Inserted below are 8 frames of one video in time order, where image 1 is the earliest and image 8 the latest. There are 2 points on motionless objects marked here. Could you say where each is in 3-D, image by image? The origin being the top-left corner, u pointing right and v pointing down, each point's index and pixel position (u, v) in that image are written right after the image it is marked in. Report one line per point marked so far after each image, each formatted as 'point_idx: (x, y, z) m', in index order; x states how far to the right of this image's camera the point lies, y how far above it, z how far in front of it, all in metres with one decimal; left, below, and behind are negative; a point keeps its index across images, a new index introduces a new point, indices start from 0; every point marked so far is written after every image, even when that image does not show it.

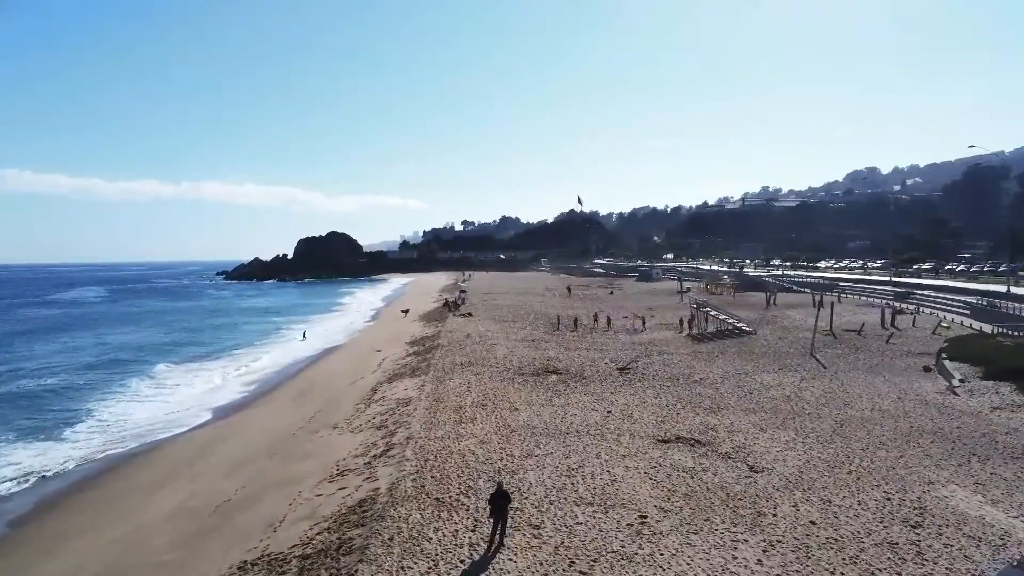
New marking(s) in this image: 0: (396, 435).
0: (-1.5, -2.0, +13.2) m
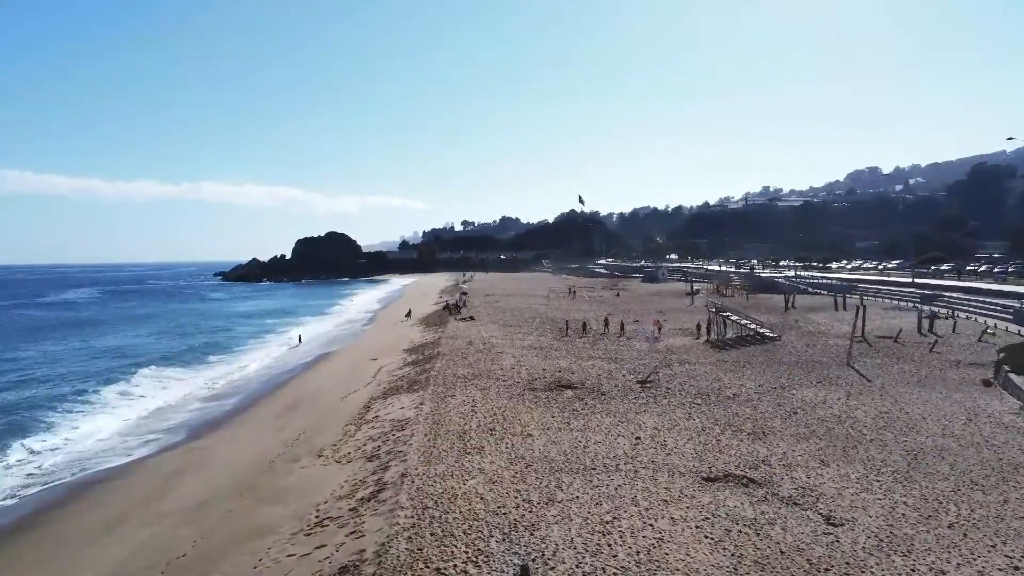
0: (-1.4, -2.0, +11.1) m
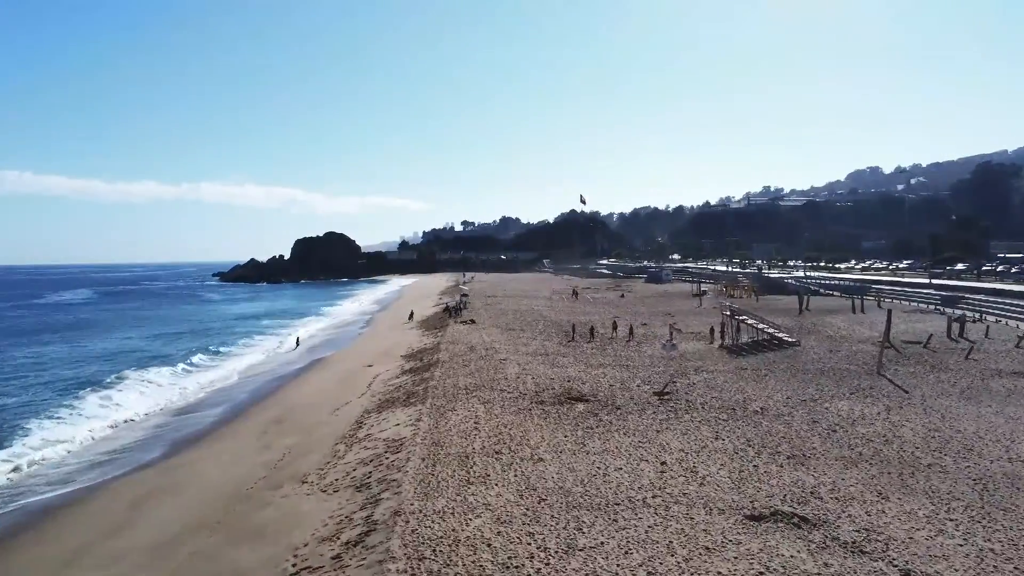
0: (-1.3, -2.1, +9.6) m
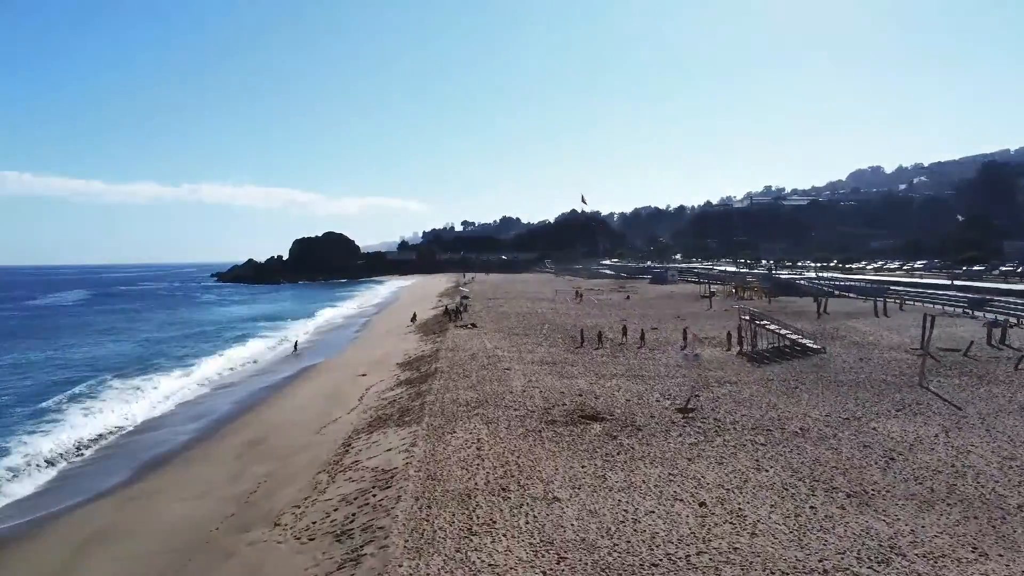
0: (-1.2, -2.2, +7.8) m
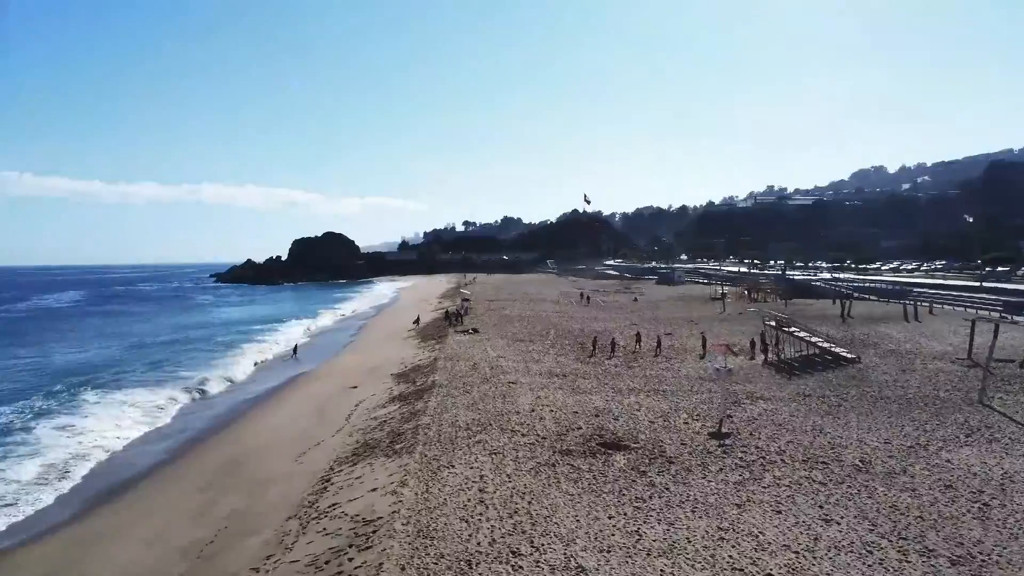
0: (-1.1, -2.3, +5.7) m
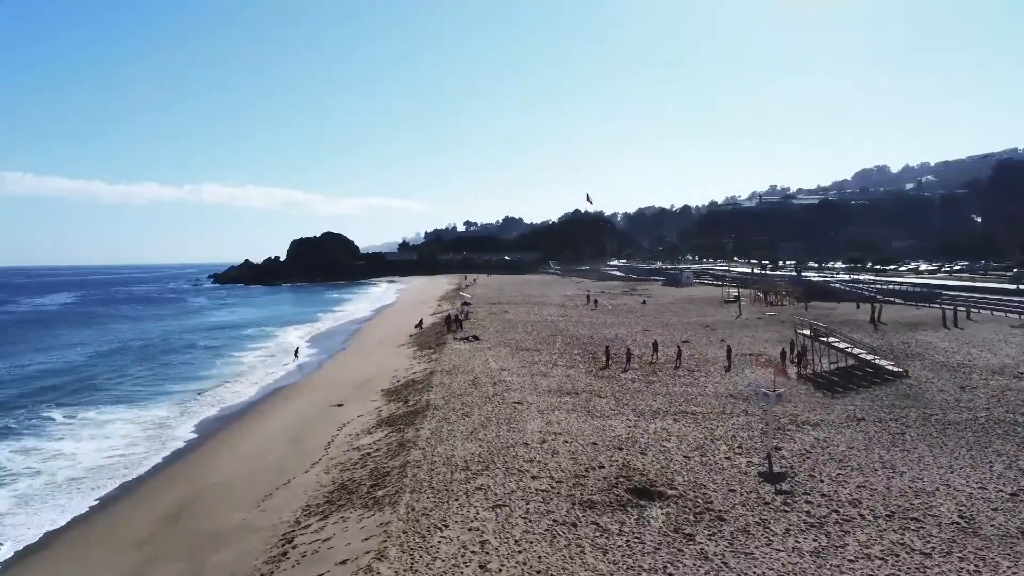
0: (-1.0, -2.4, +3.2) m
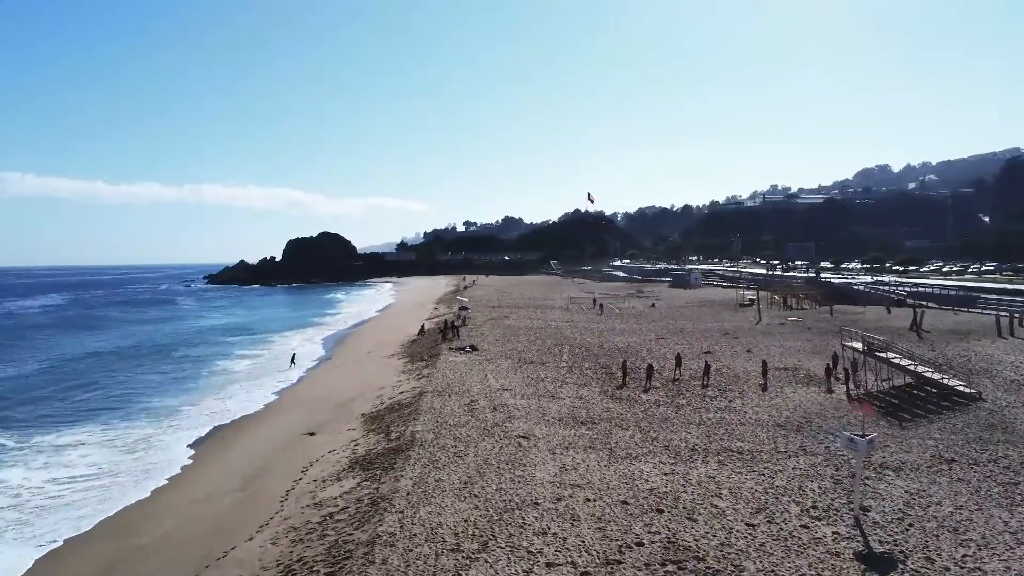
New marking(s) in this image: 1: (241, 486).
0: (-0.9, -2.5, +0.2) m
1: (-3.6, -2.7, +13.4) m
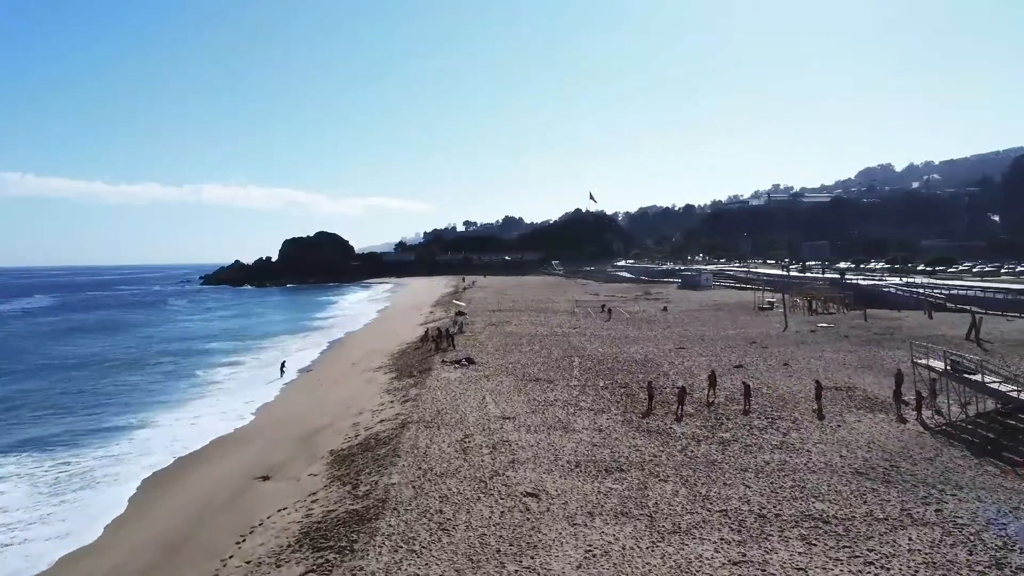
0: (-0.9, -2.6, -3.2) m
1: (-3.6, -2.8, +10.0) m
